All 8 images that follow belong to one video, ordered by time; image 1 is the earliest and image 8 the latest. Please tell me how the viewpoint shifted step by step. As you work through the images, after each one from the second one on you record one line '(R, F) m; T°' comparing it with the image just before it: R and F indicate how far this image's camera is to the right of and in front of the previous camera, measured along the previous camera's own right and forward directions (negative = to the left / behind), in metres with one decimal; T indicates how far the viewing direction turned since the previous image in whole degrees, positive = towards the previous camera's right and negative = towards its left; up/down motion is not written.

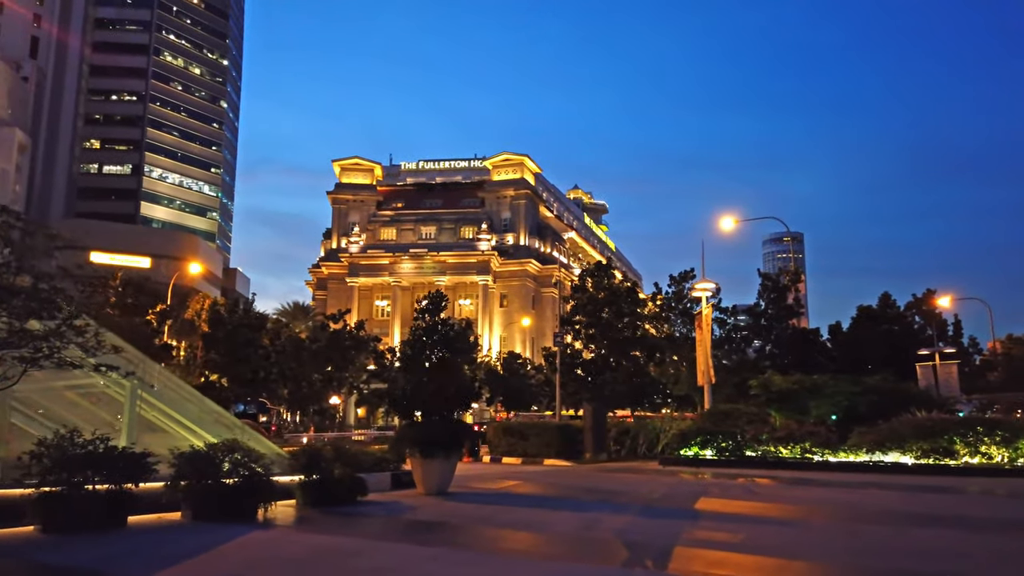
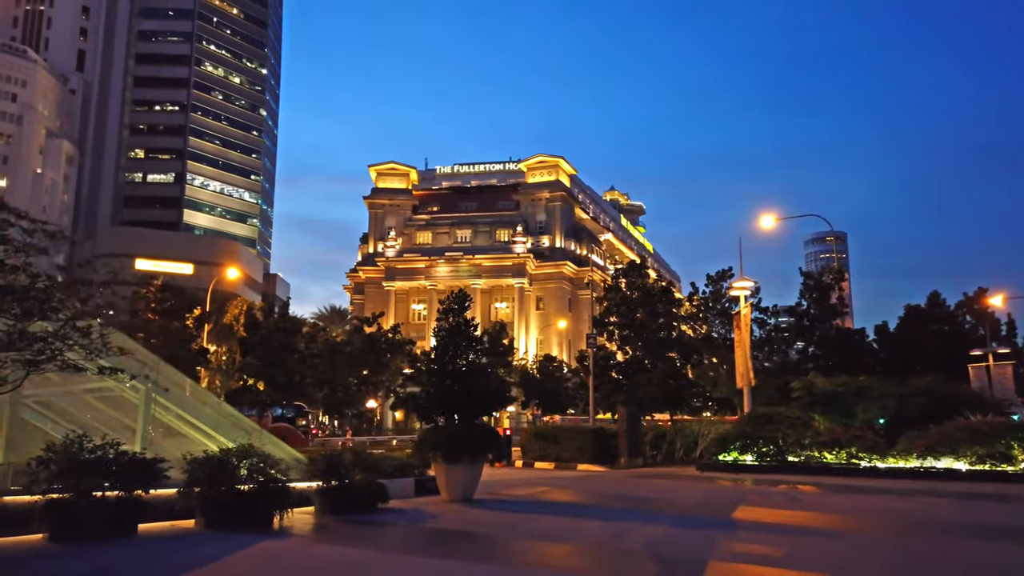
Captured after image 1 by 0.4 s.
(+0.3, +0.7) m; -3°
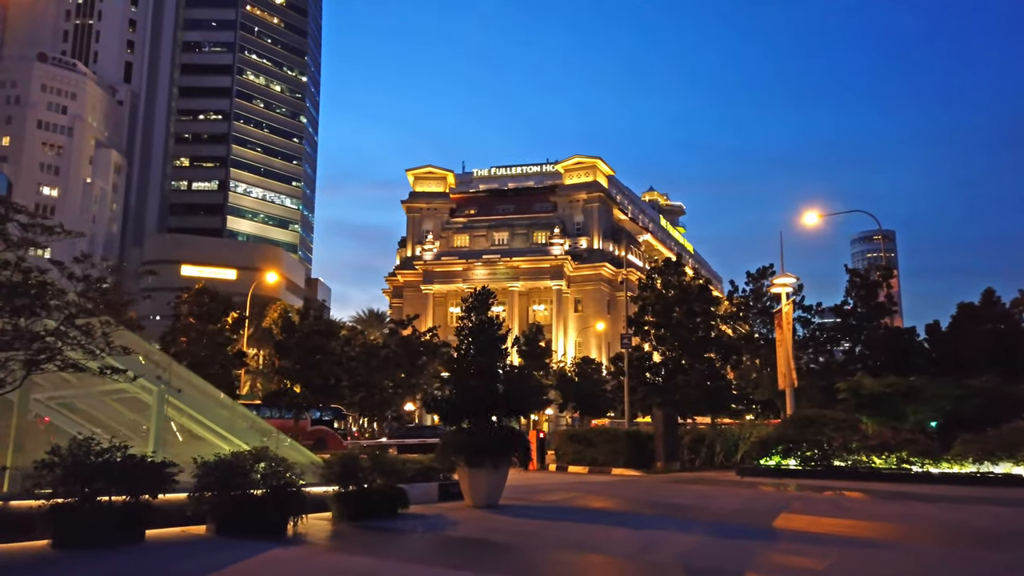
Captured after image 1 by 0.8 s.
(+0.3, +0.8) m; -3°
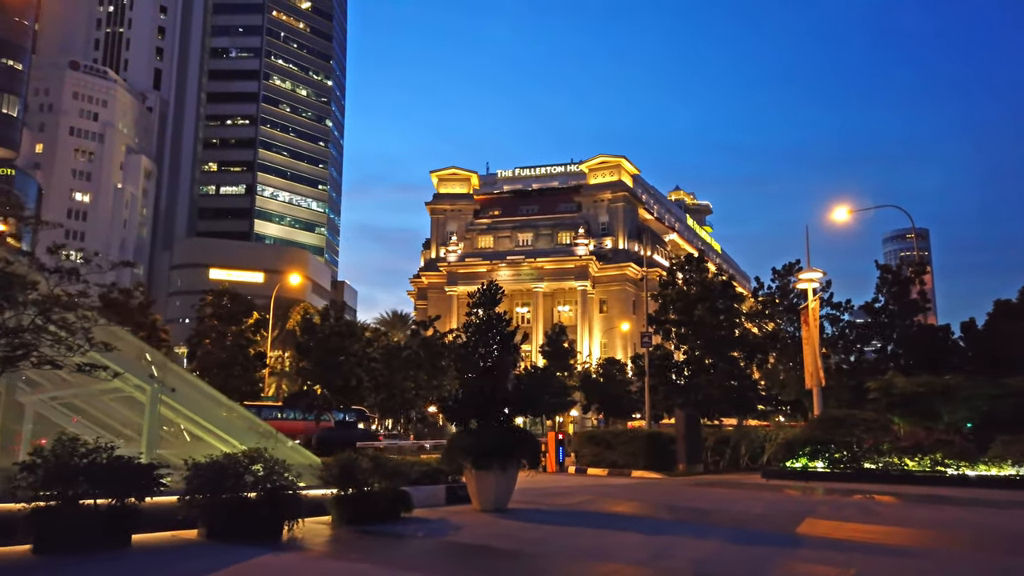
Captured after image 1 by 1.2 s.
(+0.4, +0.7) m; -2°
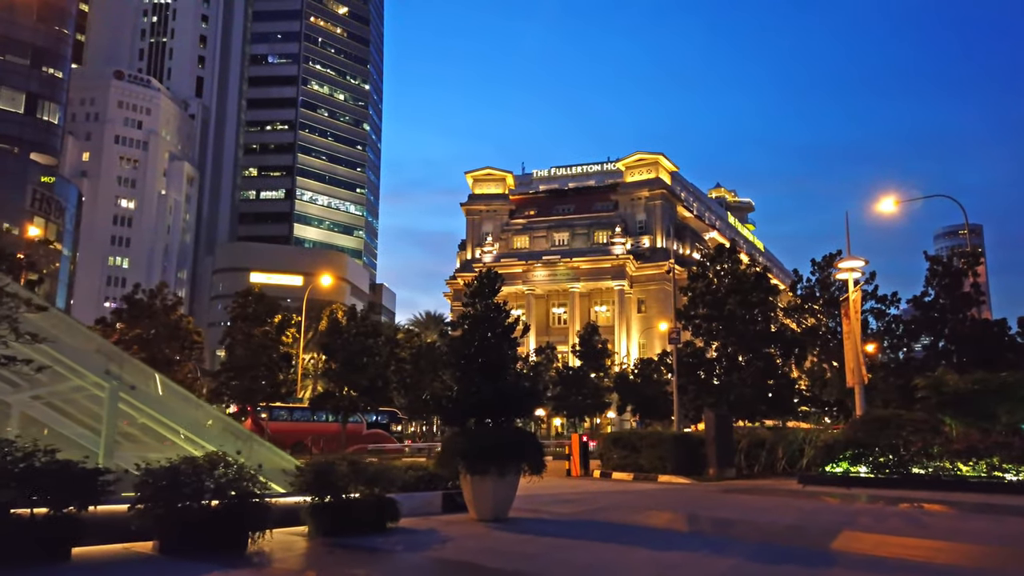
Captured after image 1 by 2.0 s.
(+0.8, +1.5) m; -3°
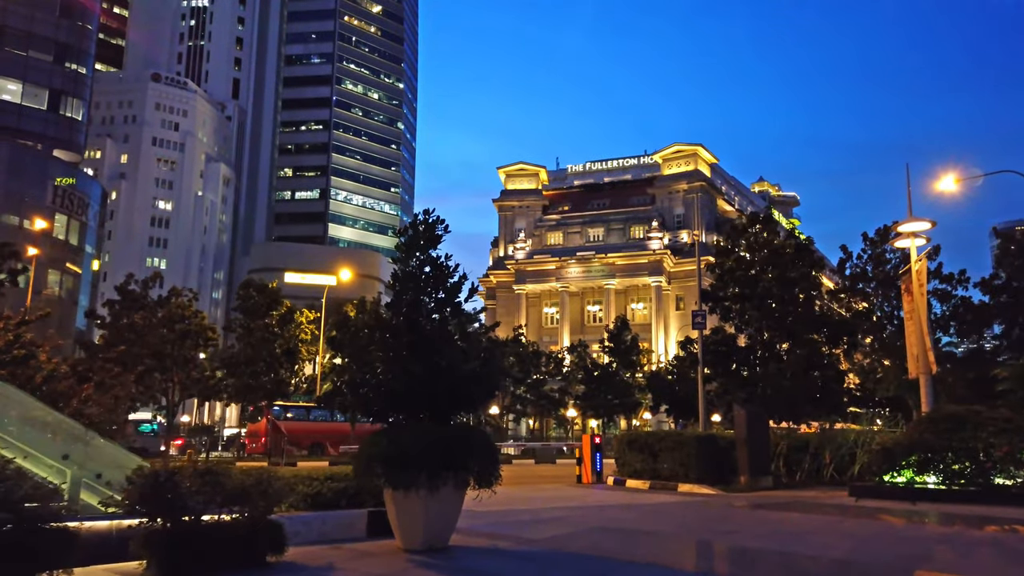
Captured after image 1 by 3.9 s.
(+1.5, +4.1) m; -3°
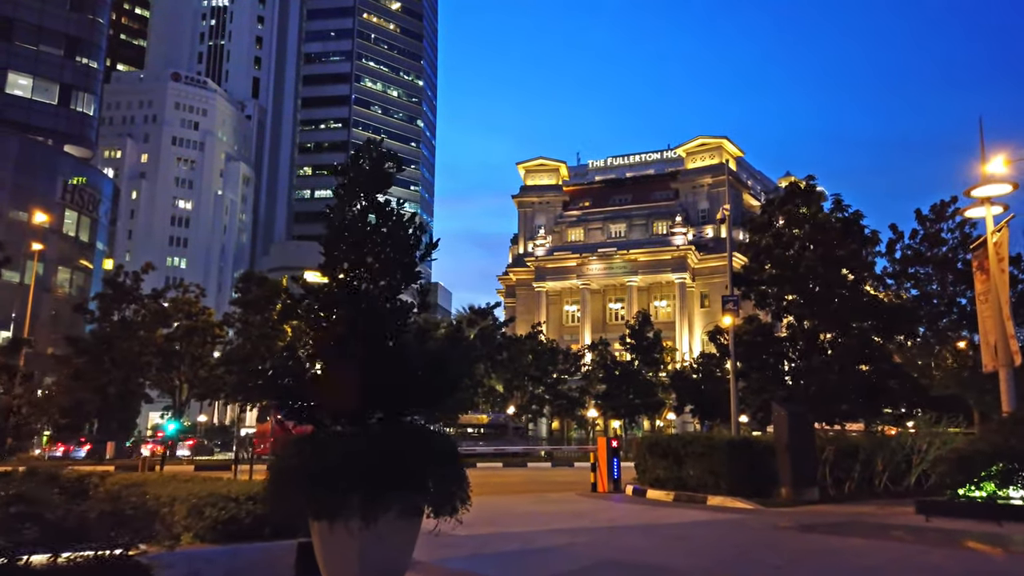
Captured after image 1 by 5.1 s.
(+0.6, +3.1) m; -2°
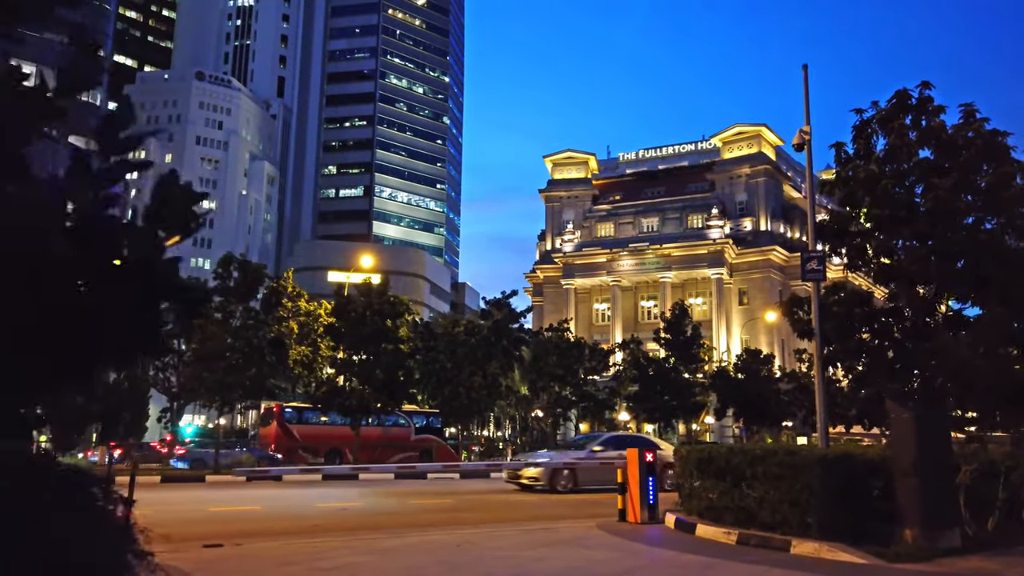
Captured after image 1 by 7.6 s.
(+0.8, +6.2) m; -2°
